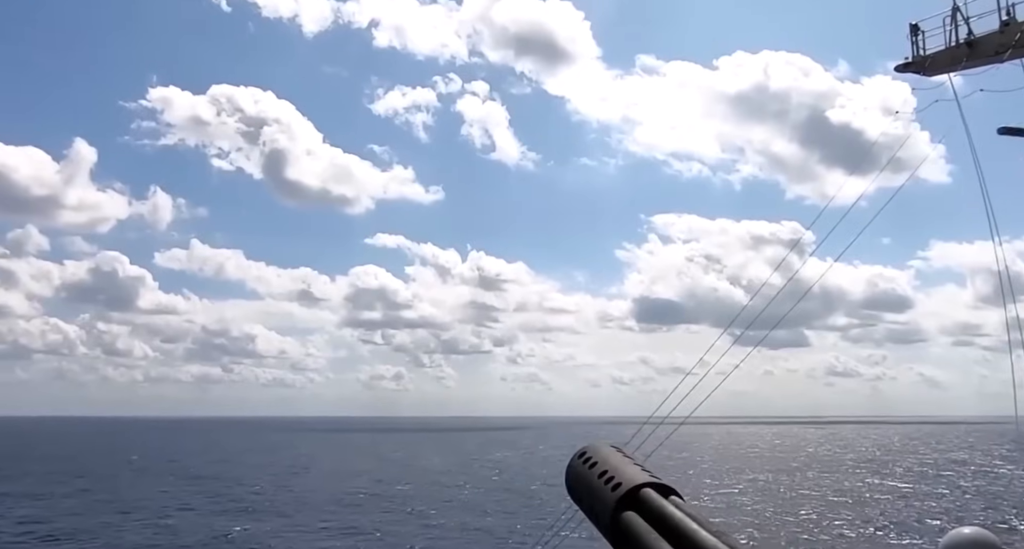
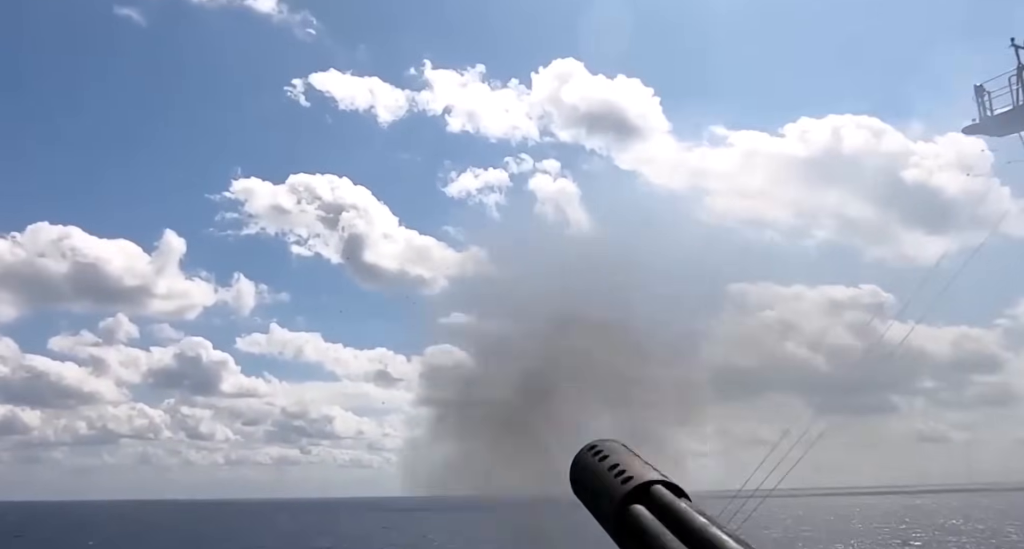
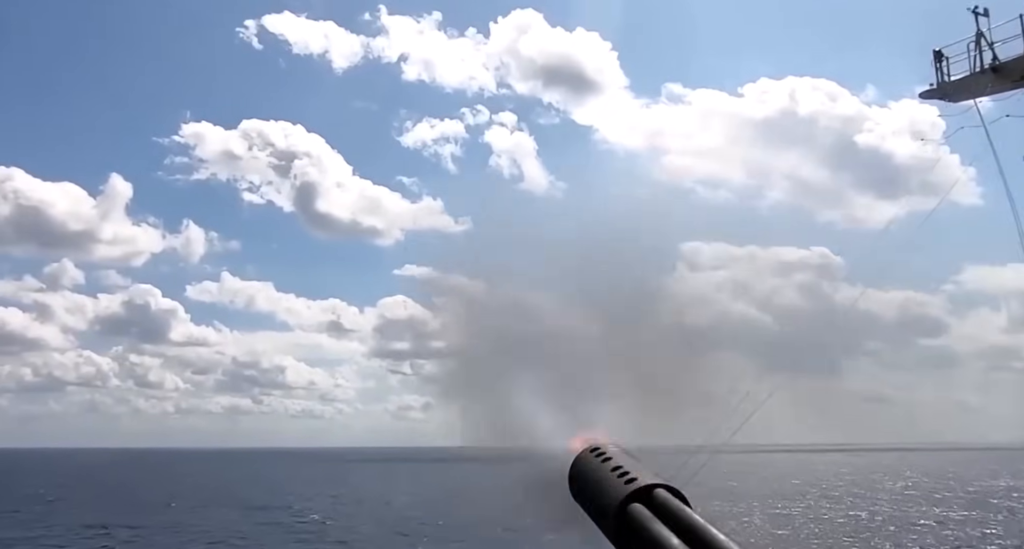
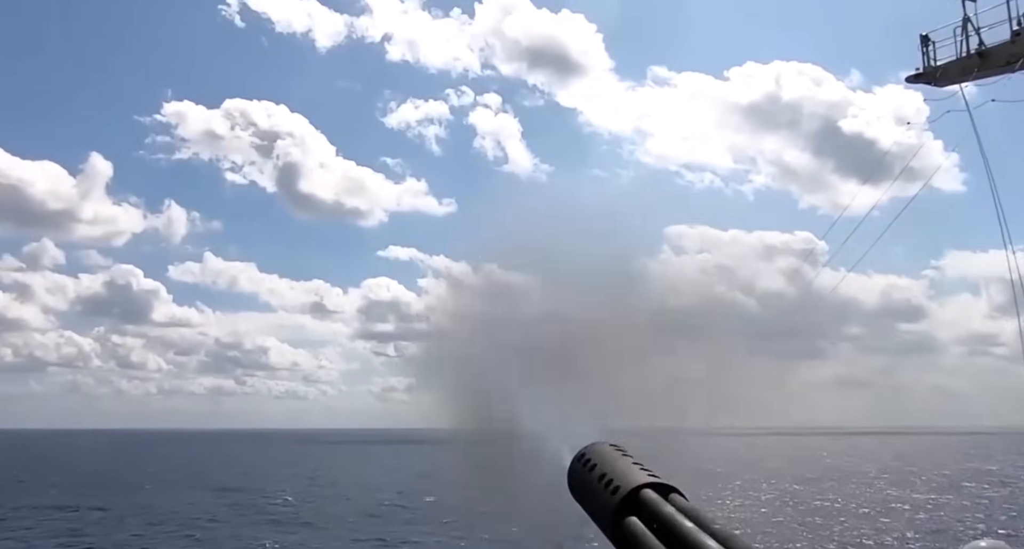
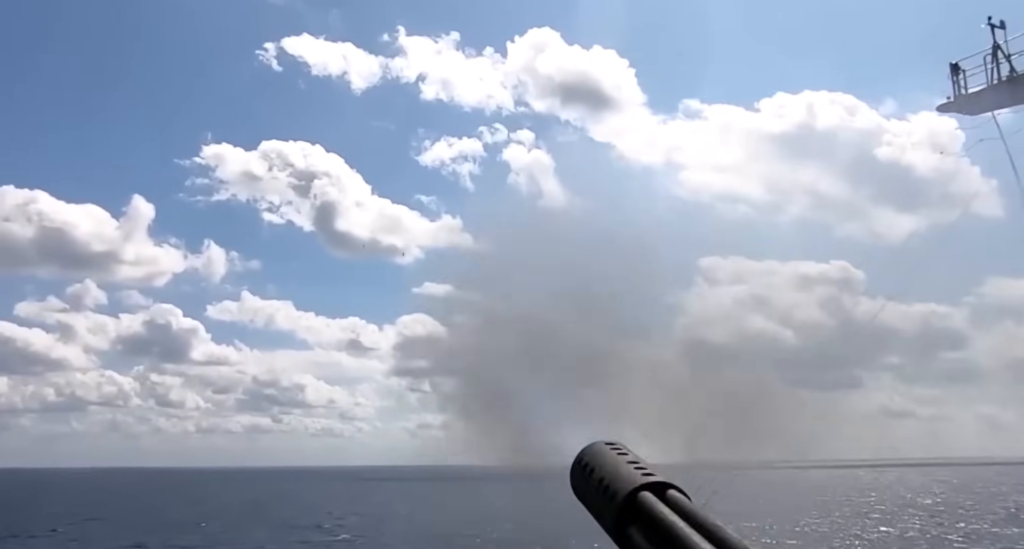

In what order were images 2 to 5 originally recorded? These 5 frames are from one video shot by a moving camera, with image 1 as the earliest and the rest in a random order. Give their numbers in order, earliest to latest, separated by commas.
4, 3, 5, 2
